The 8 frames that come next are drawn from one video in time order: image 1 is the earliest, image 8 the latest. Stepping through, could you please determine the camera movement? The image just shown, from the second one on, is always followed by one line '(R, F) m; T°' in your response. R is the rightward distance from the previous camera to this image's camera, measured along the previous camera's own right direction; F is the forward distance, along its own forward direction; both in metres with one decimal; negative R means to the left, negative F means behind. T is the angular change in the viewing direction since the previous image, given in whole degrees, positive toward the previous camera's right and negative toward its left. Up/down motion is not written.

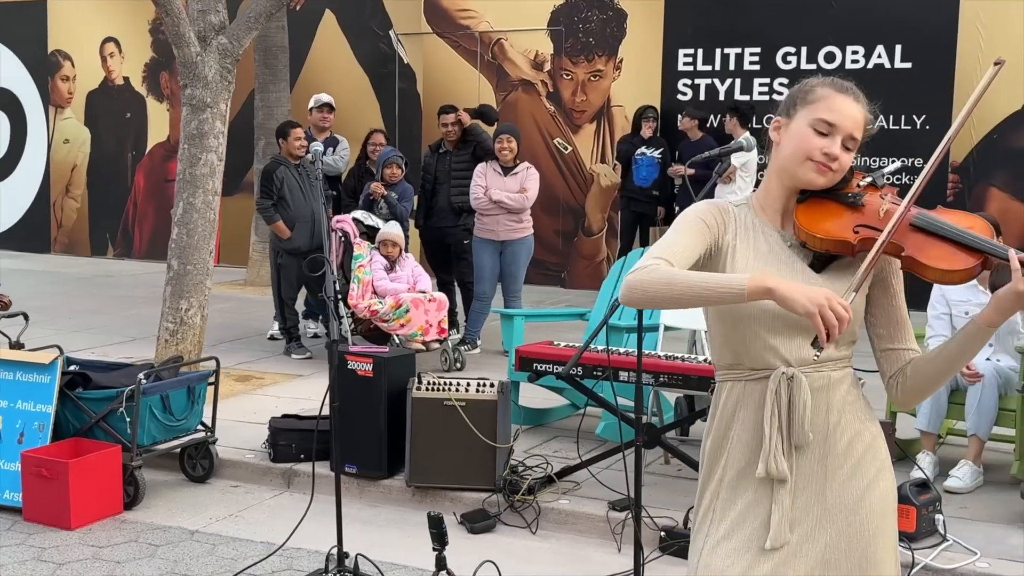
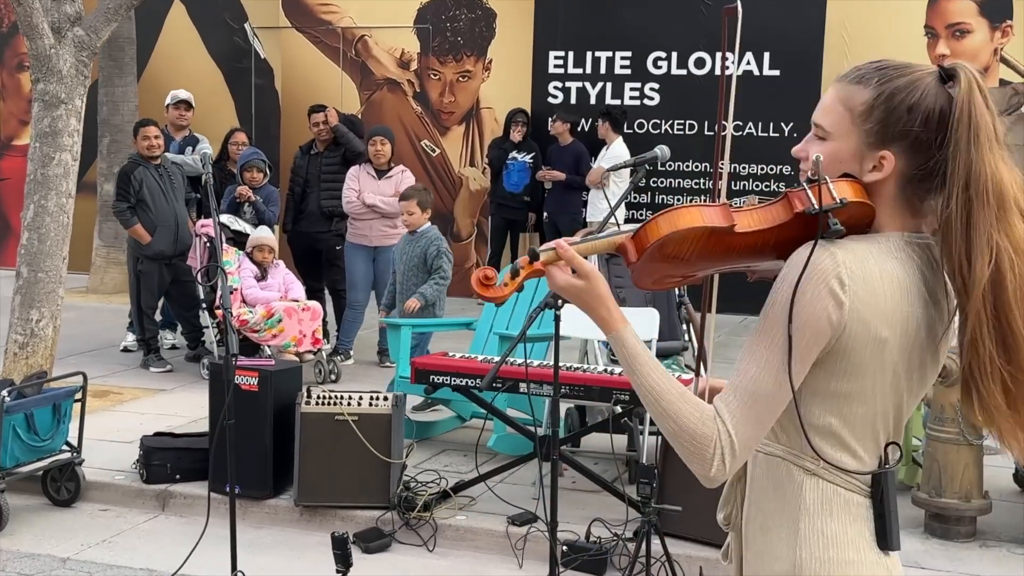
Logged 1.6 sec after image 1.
(-0.4, +0.2) m; +10°
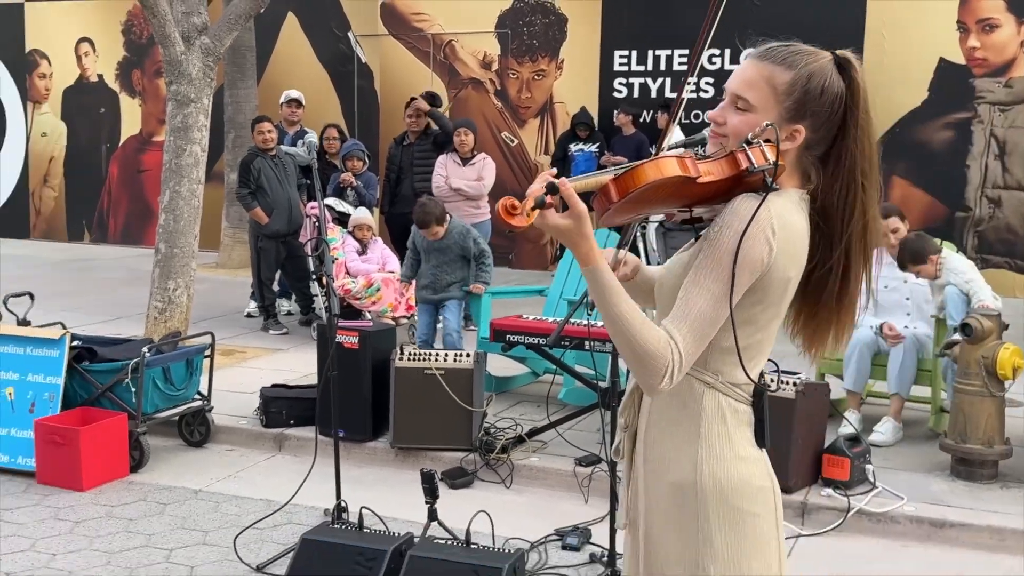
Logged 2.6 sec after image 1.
(+0.1, -0.7) m; -4°
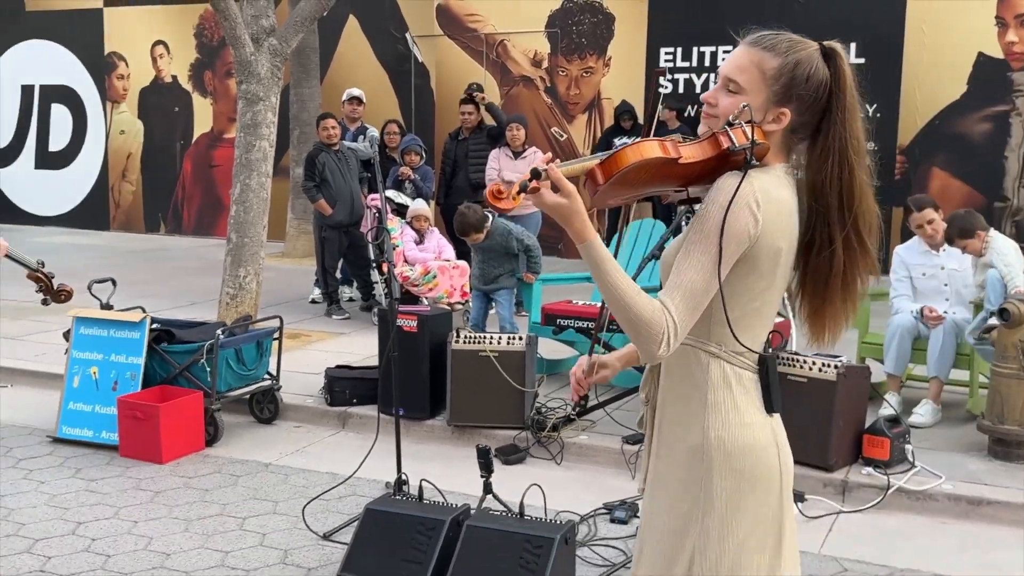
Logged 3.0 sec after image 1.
(0.0, -0.3) m; -2°
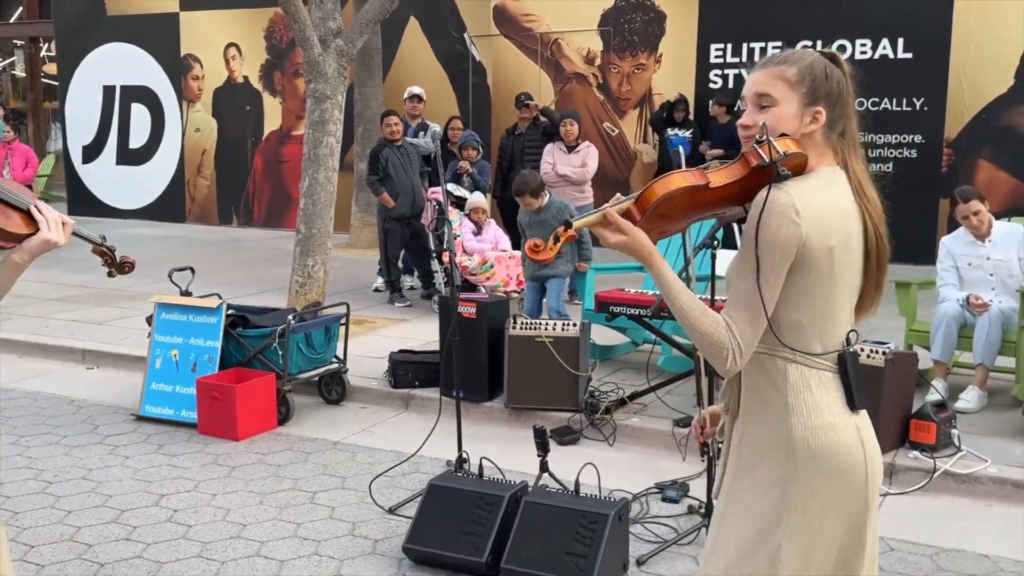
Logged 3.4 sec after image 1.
(0.0, -0.3) m; -2°
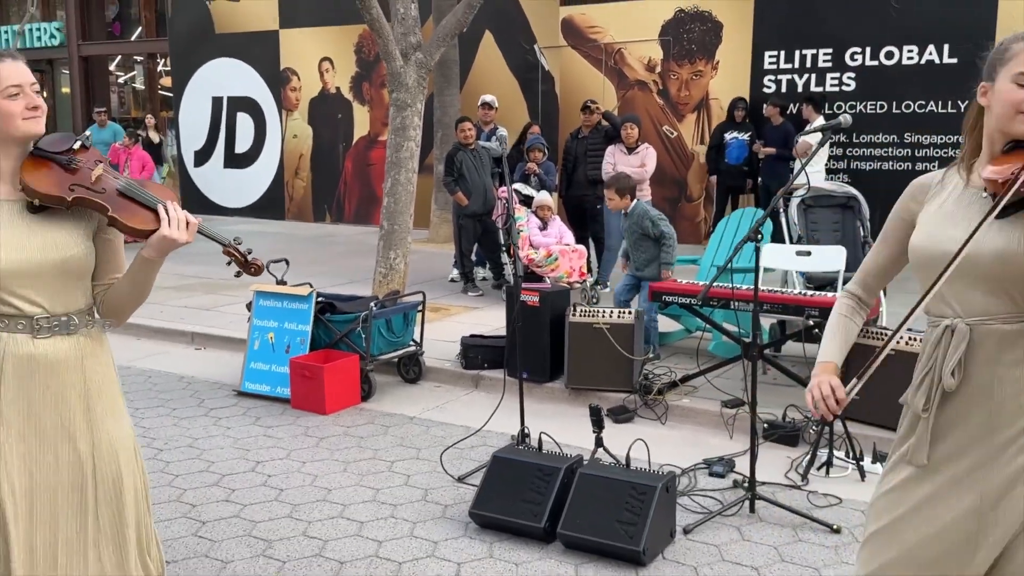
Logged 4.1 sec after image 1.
(+0.2, -0.6) m; -4°
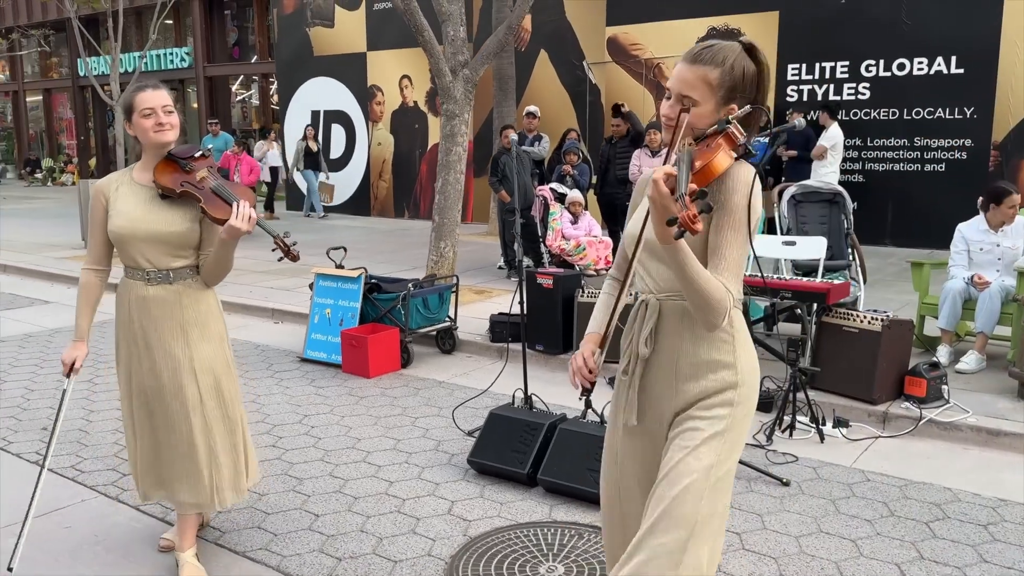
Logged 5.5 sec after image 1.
(+1.0, -0.9) m; -9°
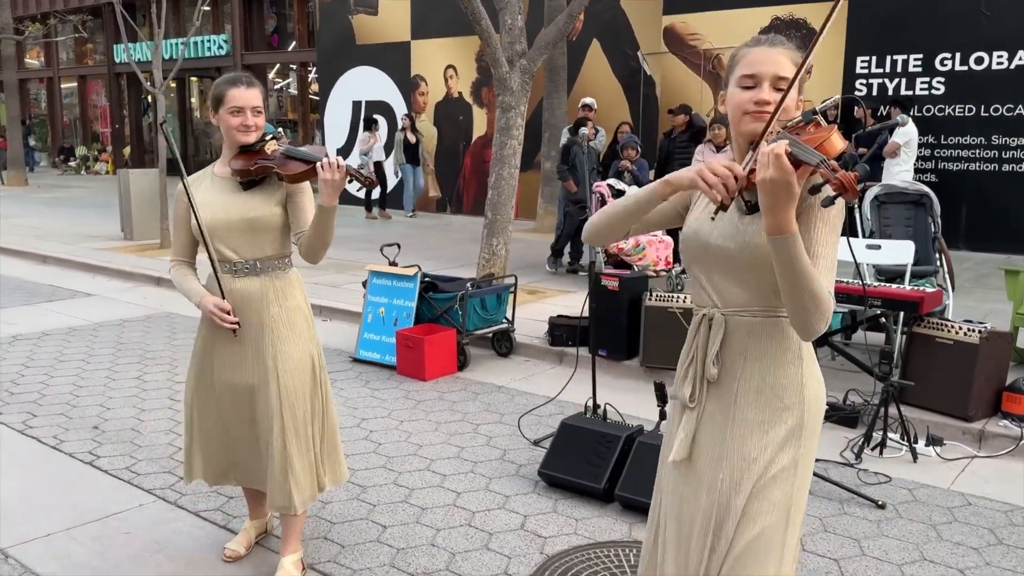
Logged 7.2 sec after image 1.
(-0.4, +0.4) m; +1°
